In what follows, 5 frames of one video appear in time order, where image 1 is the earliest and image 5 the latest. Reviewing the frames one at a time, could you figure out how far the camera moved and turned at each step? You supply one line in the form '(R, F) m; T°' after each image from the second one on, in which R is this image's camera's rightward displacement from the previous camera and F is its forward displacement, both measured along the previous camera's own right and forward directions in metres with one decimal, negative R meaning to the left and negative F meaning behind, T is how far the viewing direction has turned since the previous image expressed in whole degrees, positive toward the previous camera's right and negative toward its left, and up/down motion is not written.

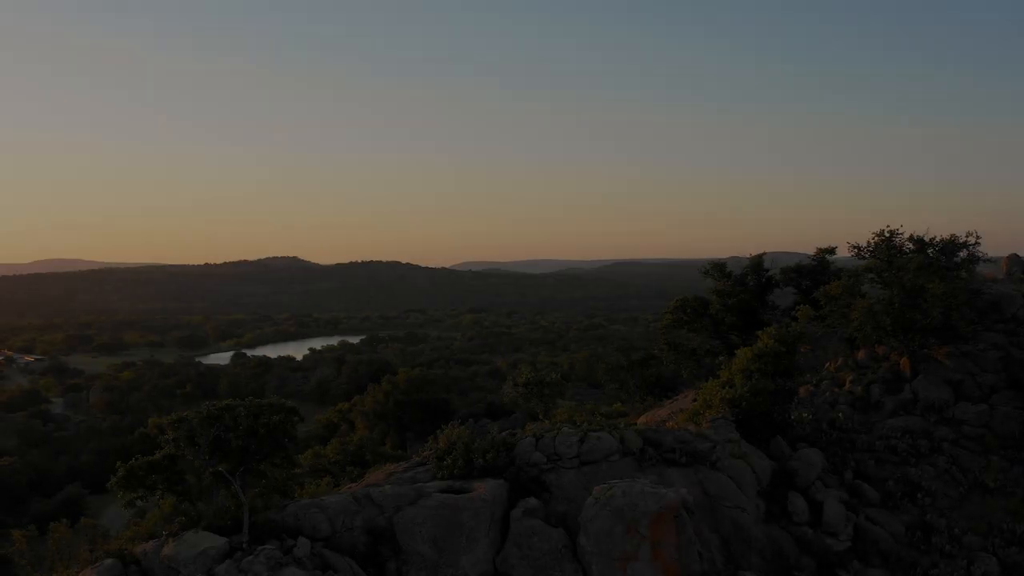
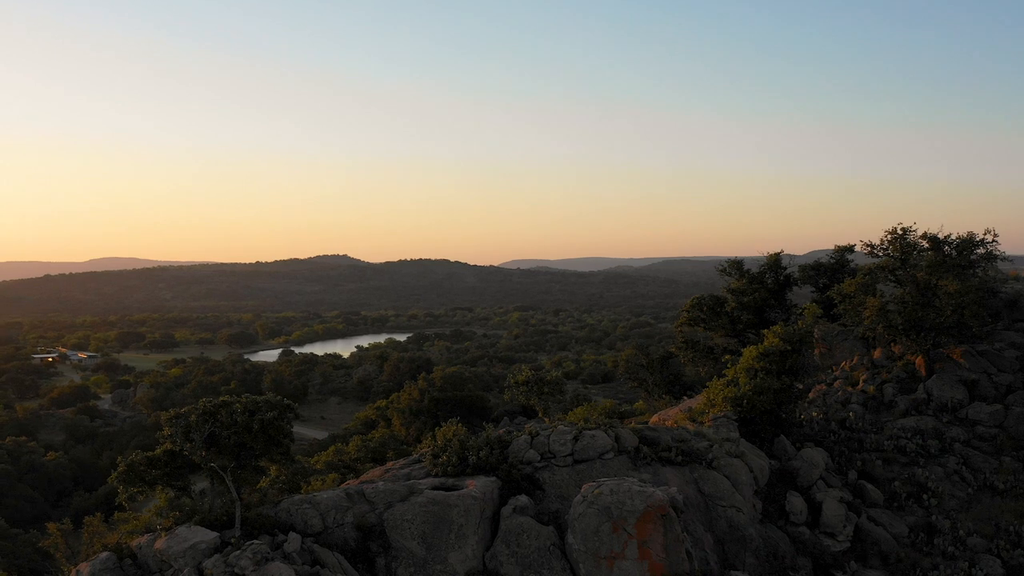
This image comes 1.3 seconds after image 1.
(+0.5, 0.0) m; -1°
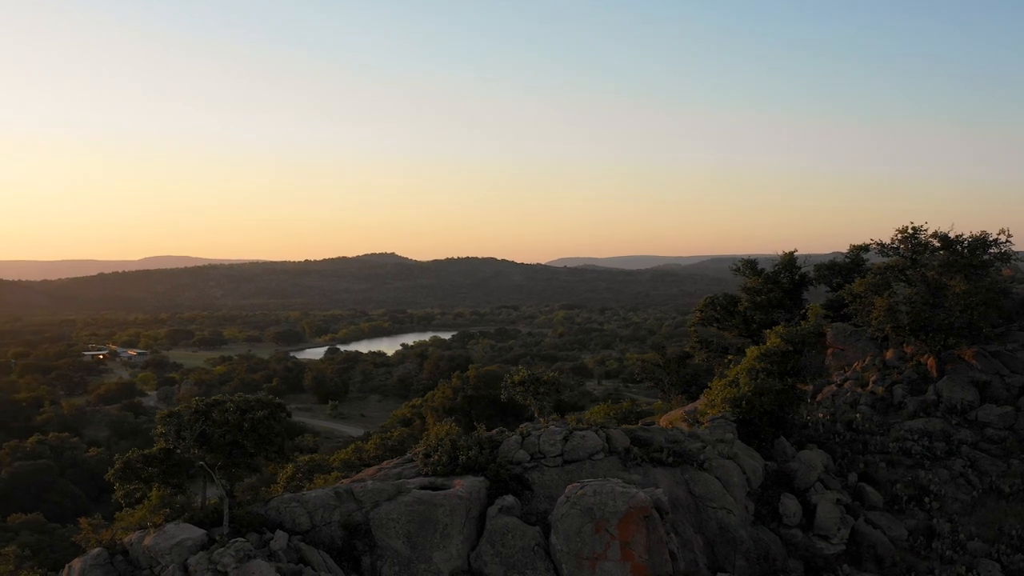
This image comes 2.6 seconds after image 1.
(+0.5, 0.0) m; -1°
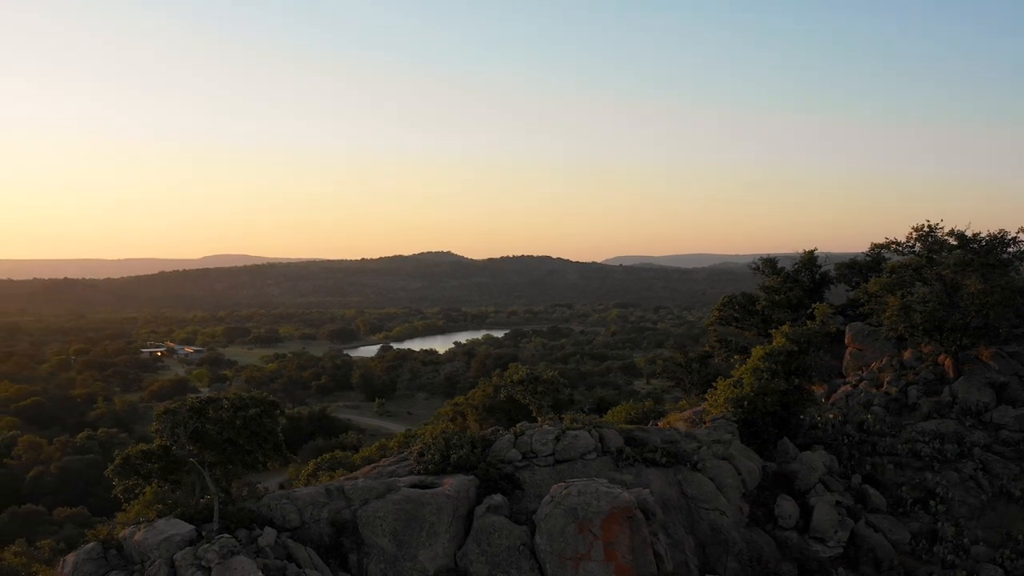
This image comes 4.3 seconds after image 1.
(+0.5, 0.0) m; -2°
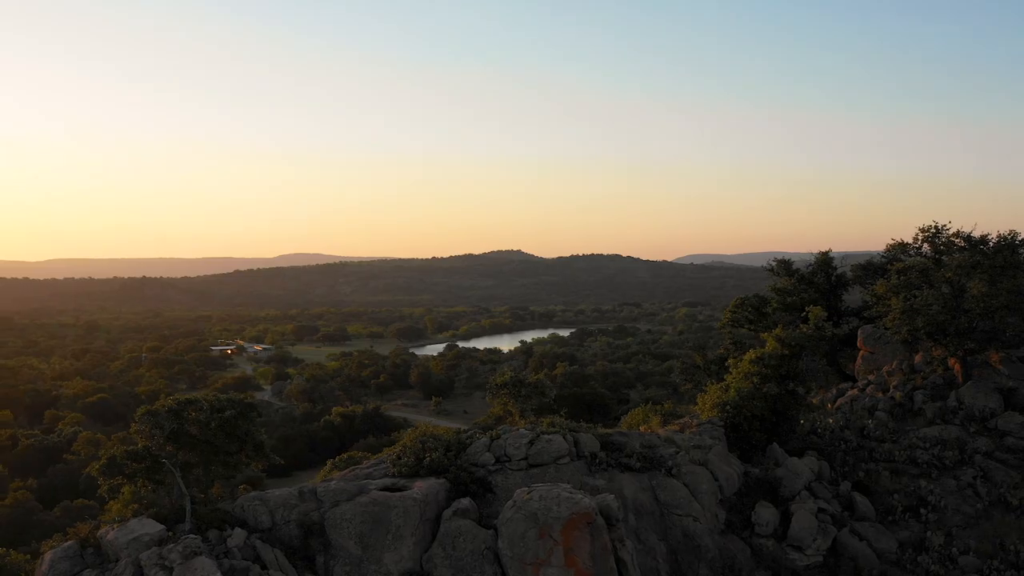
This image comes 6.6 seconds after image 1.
(+0.9, 0.0) m; -1°
